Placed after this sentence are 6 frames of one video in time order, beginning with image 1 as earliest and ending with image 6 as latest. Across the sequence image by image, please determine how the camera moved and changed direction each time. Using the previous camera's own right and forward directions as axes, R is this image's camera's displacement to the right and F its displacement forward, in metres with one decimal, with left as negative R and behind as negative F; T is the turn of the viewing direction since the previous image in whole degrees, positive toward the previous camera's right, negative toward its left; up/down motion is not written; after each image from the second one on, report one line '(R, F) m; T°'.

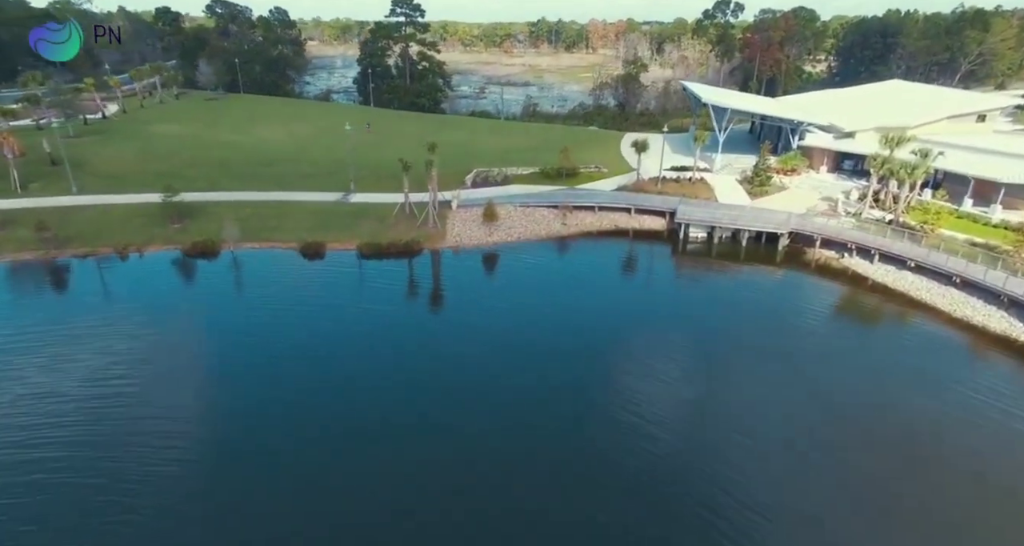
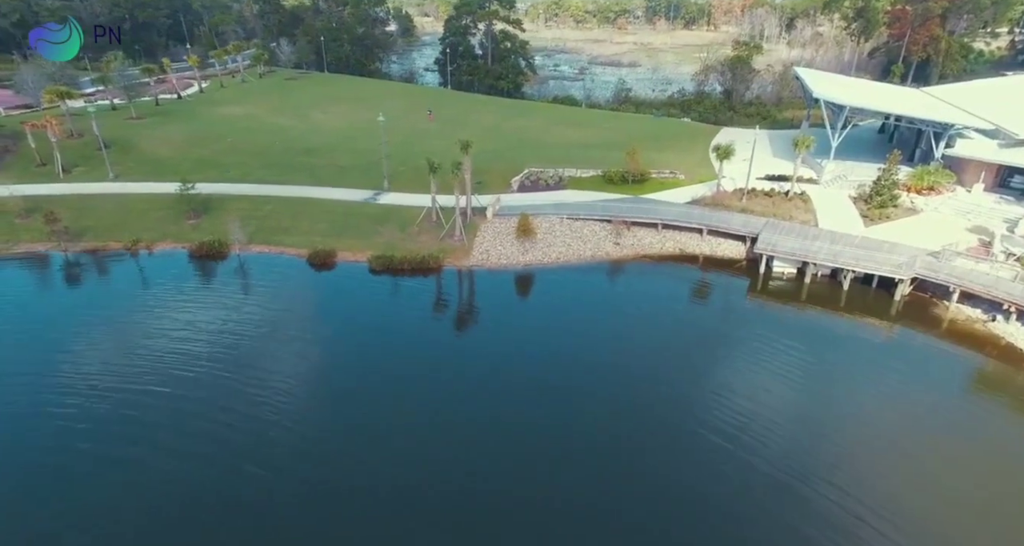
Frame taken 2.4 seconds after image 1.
(+5.1, +8.4) m; -11°
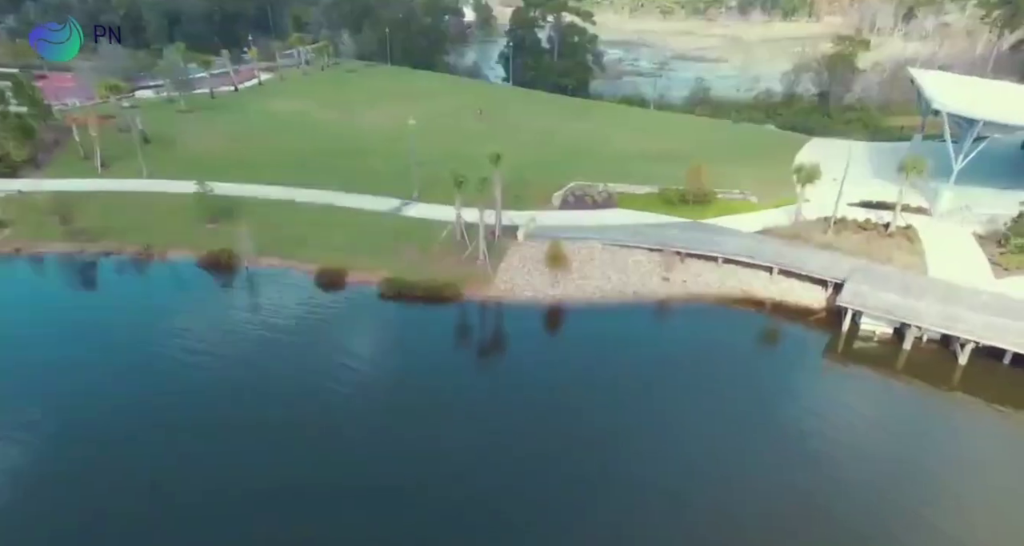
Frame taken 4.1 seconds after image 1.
(+2.8, +5.7) m; -7°
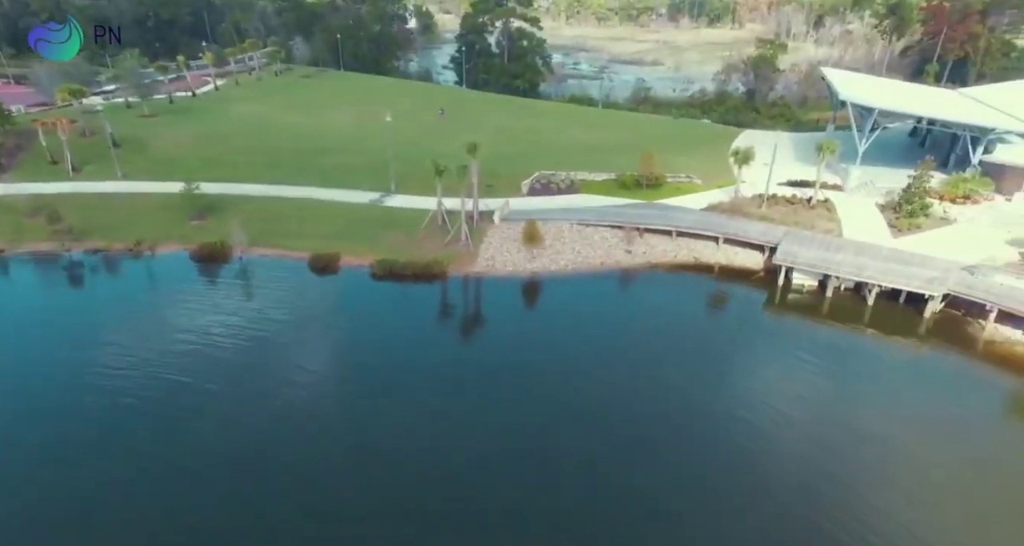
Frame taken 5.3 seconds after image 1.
(-2.5, -4.0) m; +5°
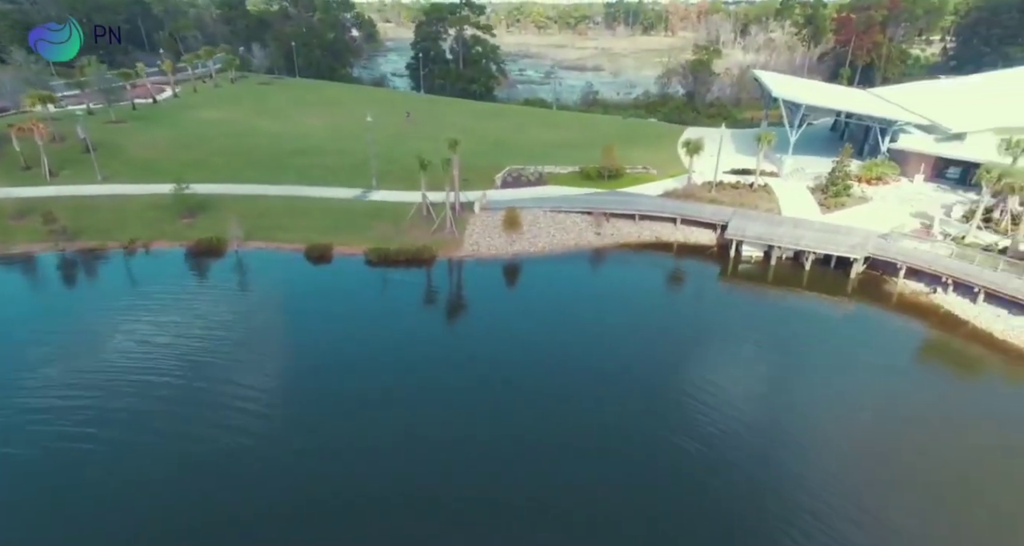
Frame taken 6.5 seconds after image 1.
(-3.0, -3.9) m; +5°
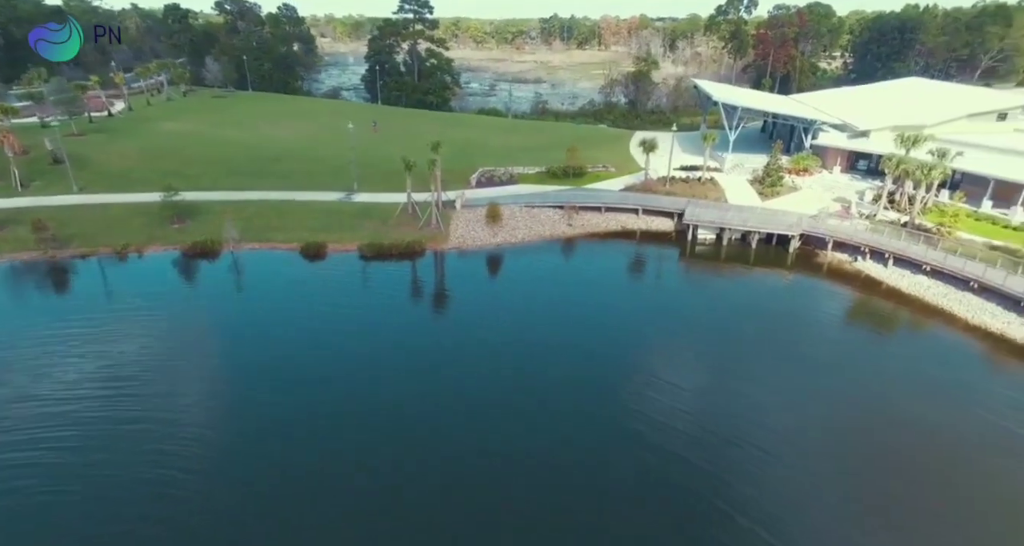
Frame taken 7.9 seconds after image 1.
(-3.8, -4.2) m; +6°
